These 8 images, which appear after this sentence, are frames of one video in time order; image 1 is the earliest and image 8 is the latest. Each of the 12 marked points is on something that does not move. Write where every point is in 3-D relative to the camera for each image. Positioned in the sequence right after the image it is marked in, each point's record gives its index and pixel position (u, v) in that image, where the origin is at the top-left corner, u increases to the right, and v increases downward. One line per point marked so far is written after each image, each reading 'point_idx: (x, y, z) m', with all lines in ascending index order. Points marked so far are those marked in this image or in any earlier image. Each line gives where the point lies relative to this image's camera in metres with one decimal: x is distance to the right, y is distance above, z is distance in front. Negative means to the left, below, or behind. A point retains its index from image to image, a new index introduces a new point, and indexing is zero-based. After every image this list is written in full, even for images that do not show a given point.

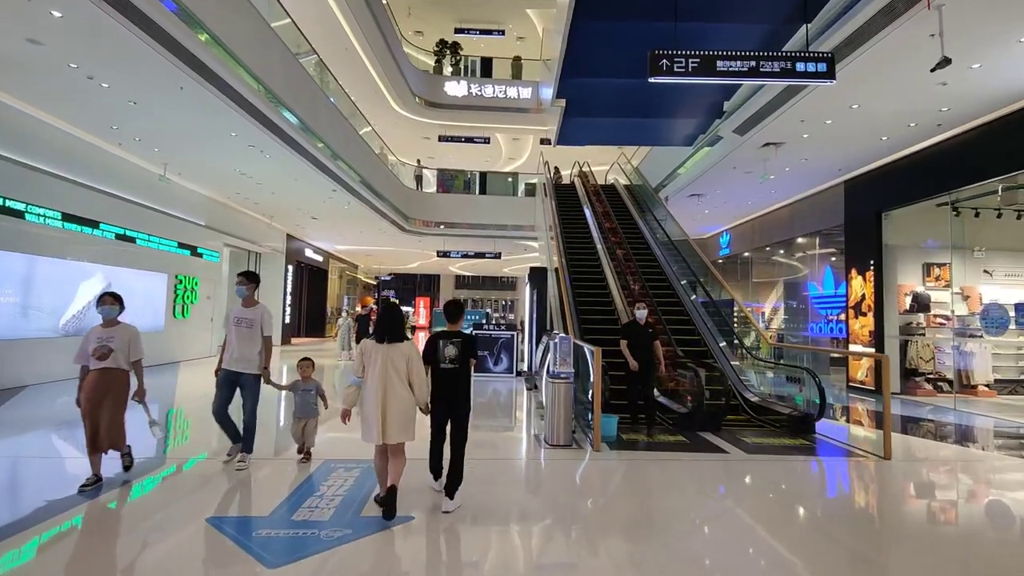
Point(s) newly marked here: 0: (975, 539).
0: (+3.3, -1.7, +3.8) m
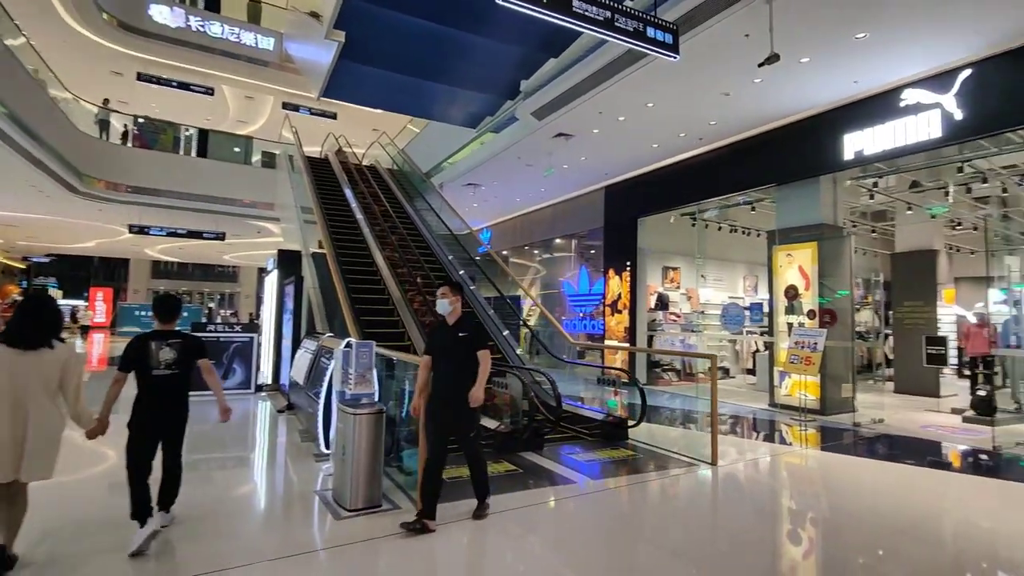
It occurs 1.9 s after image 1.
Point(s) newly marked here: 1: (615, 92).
0: (+2.1, -1.7, +3.7) m
1: (+1.3, +2.4, +6.5) m
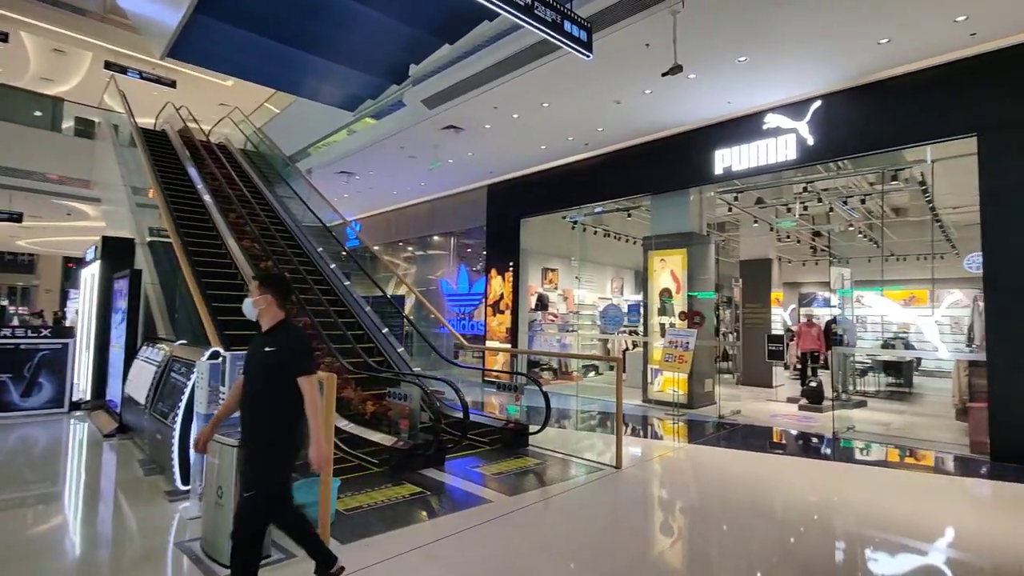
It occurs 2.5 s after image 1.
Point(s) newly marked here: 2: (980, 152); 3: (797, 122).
0: (+1.5, -1.8, +3.8) m
1: (0.0, +2.4, +6.3) m
2: (+4.7, +1.4, +5.3) m
3: (+3.5, +2.0, +6.5) m
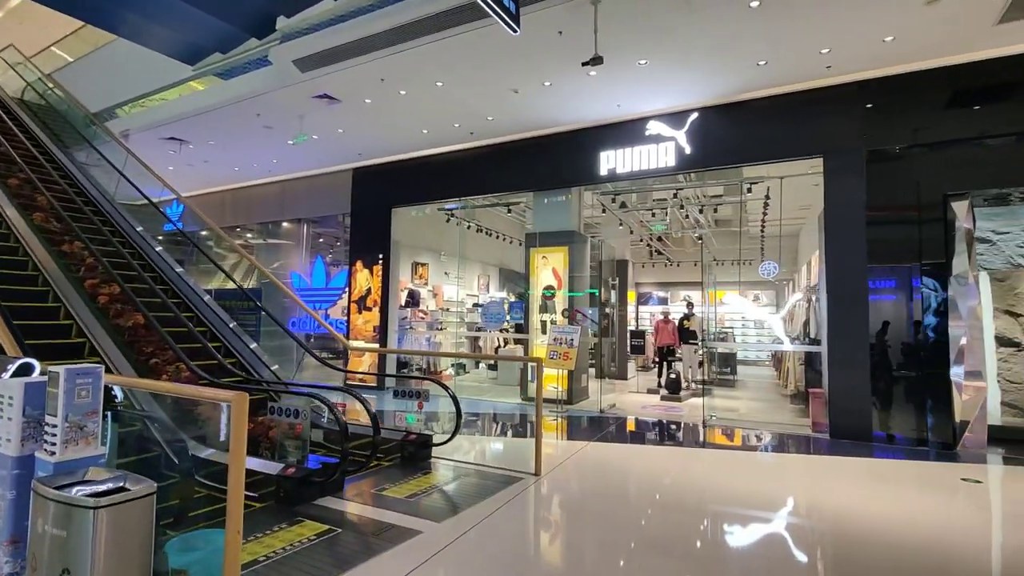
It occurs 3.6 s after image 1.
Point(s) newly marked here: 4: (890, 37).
0: (+0.9, -1.8, +3.8) m
1: (-1.1, +2.4, +5.7) m
2: (+3.6, +1.4, +6.1) m
3: (+2.1, +2.0, +6.9) m
4: (+3.6, +2.4, +5.1) m
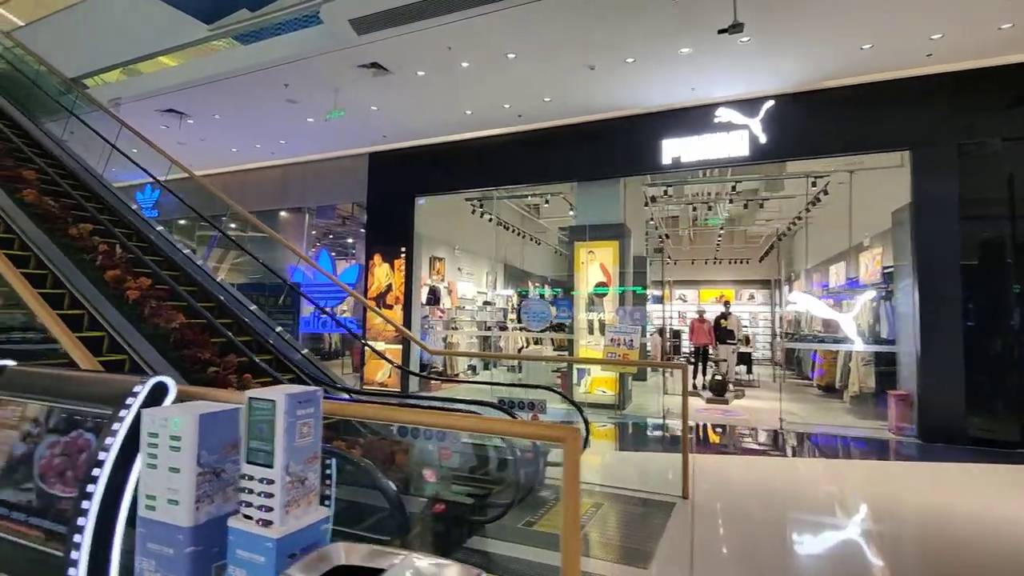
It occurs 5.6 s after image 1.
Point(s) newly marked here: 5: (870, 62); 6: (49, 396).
0: (+2.0, -1.7, +3.3) m
1: (-0.2, +2.5, +5.0) m
2: (+4.4, +1.4, +5.9) m
3: (+2.9, +2.1, +6.5) m
4: (+4.5, +2.4, +4.8) m
5: (+3.8, +2.4, +5.6) m
6: (-1.6, -0.4, +1.9) m
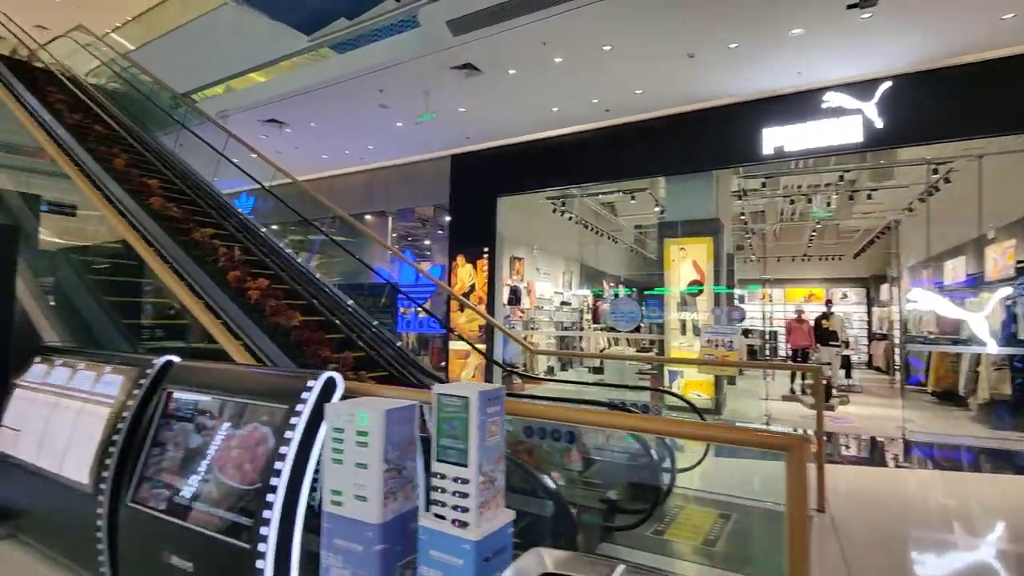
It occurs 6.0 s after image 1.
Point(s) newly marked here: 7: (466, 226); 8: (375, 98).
0: (+2.7, -1.7, +2.9) m
1: (+0.7, +2.5, +4.9) m
2: (+5.4, +1.4, +5.2) m
3: (+3.9, +2.1, +6.0) m
4: (+5.4, +2.4, +4.2) m
5: (+4.7, +2.4, +5.0) m
6: (-1.0, -0.4, +2.0) m
7: (-0.8, +1.0, +8.9) m
8: (-1.8, +2.5, +6.9) m
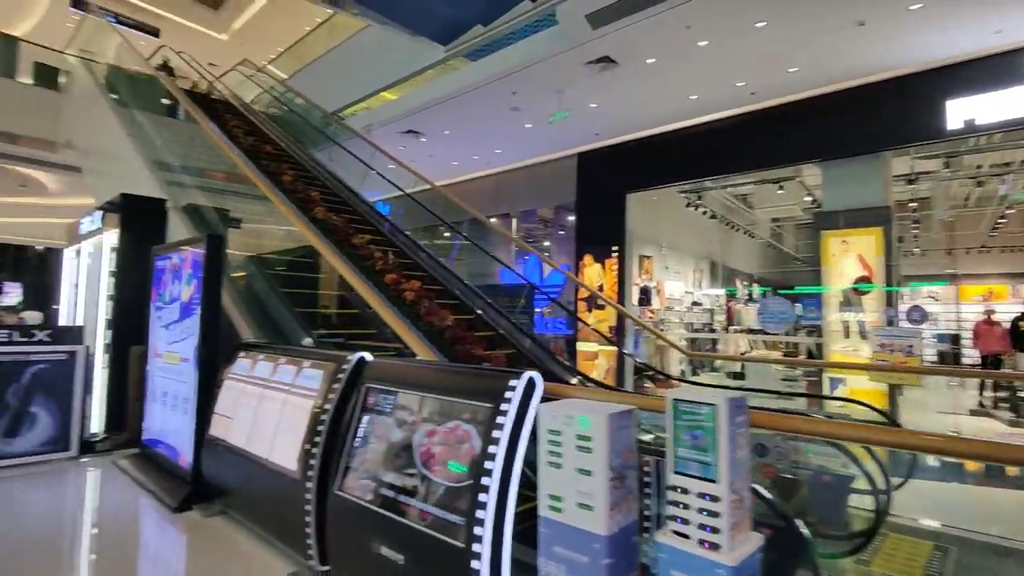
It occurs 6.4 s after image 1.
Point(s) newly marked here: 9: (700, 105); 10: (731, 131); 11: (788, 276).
0: (+3.5, -1.7, +2.2) m
1: (+1.9, +2.5, +4.5) m
2: (+6.6, +1.5, +3.9) m
3: (+5.3, +2.1, +5.0) m
4: (+6.4, +2.5, +2.9) m
5: (+5.9, +2.5, +3.9) m
6: (-0.3, -0.4, +2.0) m
7: (+1.3, +1.0, +8.8) m
8: (-0.1, +2.4, +7.0) m
9: (+2.4, +2.3, +6.8) m
10: (+3.0, +2.1, +7.3) m
11: (+3.9, +0.2, +7.1) m
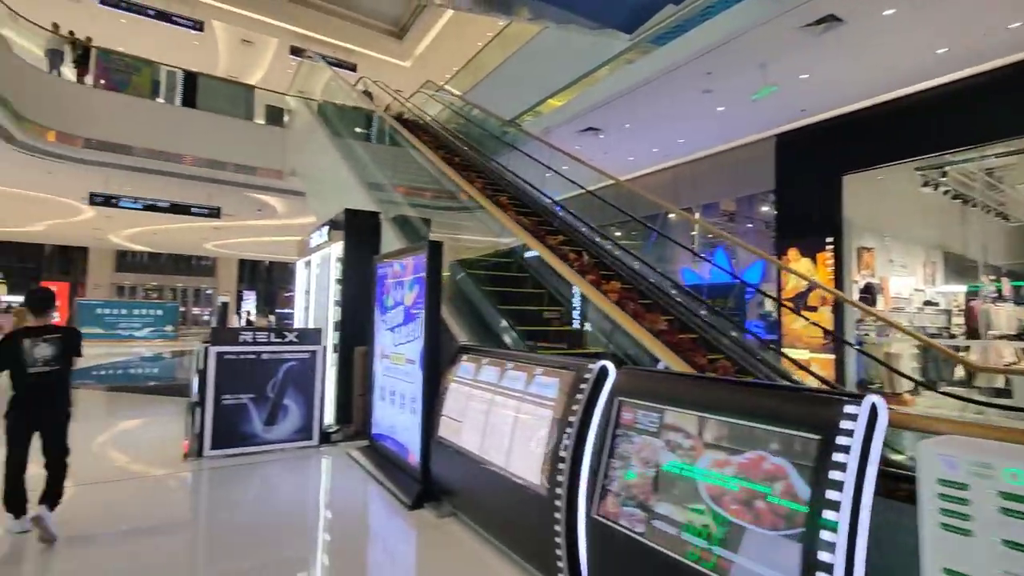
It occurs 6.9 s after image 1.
0: (+4.4, -1.6, +0.8) m
1: (+3.5, +2.6, +3.5) m
2: (+7.8, +1.6, +1.5) m
3: (+6.9, +2.2, +2.9) m
4: (+7.2, +2.6, +0.6) m
5: (+7.1, +2.6, +1.7) m
6: (+0.6, -0.4, +1.7) m
7: (+4.1, +1.1, +7.7) m
8: (+2.2, +2.4, +6.4) m
9: (+4.5, +2.4, +5.5) m
10: (+5.3, +2.2, +5.8) m
11: (+6.1, +0.3, +5.4) m
